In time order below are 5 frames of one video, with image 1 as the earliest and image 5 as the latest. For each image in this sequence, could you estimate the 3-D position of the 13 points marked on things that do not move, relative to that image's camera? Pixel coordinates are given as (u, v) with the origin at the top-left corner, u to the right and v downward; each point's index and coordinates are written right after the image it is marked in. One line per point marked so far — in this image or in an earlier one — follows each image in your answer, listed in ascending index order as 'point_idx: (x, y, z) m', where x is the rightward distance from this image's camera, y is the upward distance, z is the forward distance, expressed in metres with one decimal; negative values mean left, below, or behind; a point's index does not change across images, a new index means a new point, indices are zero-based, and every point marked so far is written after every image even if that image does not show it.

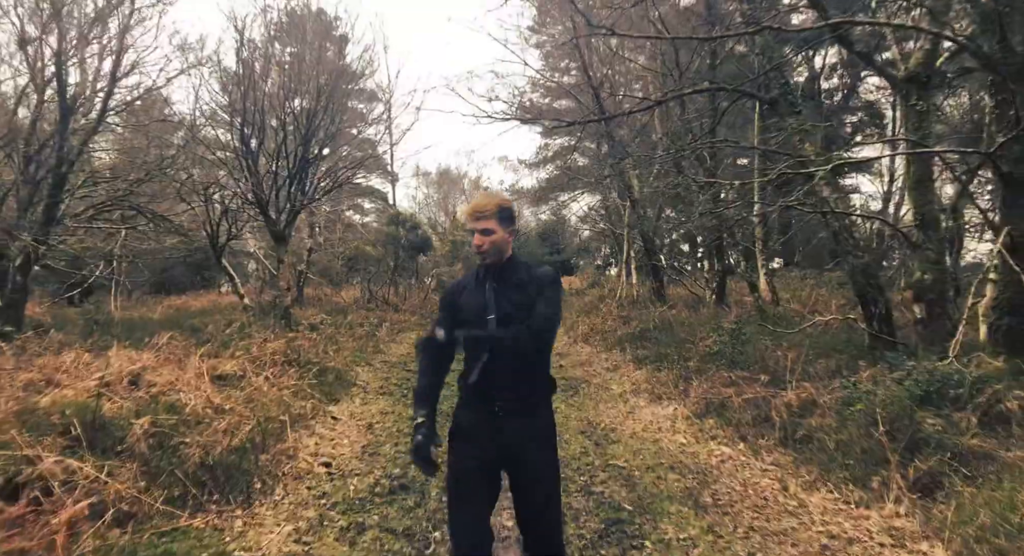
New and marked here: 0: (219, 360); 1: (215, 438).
0: (-3.6, -1.0, +7.1) m
1: (-2.2, -1.2, +4.3) m
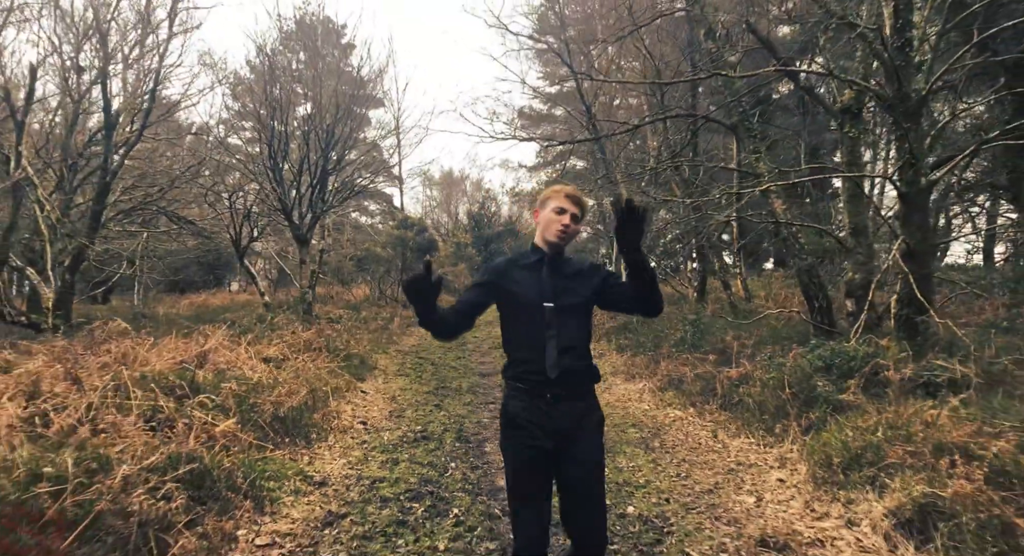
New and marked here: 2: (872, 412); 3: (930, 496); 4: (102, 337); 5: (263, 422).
0: (-3.6, -0.9, +8.5) m
1: (-2.2, -1.2, +5.7) m
2: (+2.8, -1.0, +4.5) m
3: (+2.3, -1.2, +3.2) m
4: (-6.5, -0.9, +9.3) m
5: (-2.3, -1.3, +5.2) m
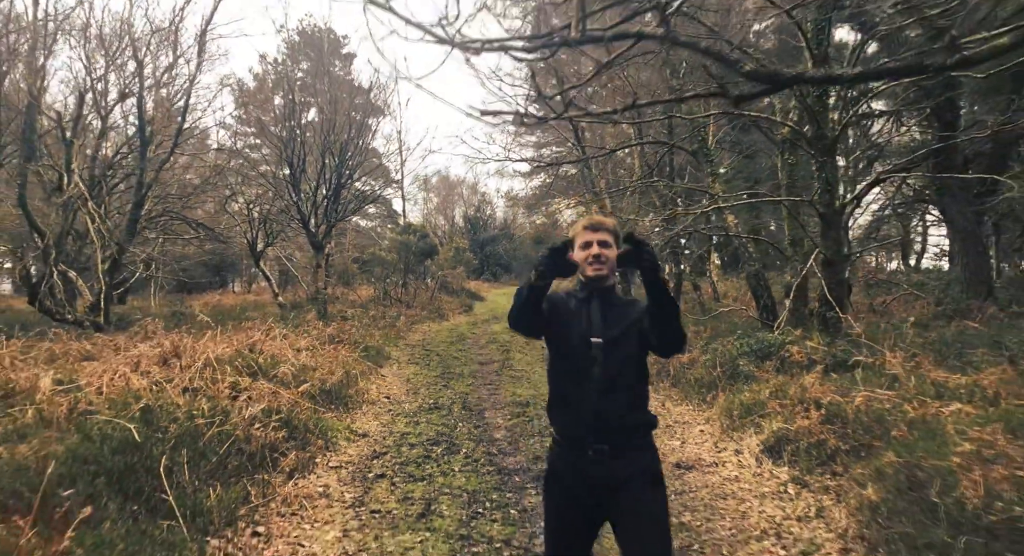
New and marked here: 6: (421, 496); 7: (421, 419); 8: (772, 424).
0: (-3.7, -1.0, +10.0) m
1: (-2.3, -1.2, +7.2) m
2: (+2.7, -1.1, +6.1) m
3: (+2.3, -1.2, +4.8) m
4: (-6.6, -1.0, +10.8) m
5: (-2.3, -1.3, +6.8) m
6: (-0.7, -1.7, +4.4) m
7: (-1.1, -1.6, +6.8) m
8: (+2.2, -1.3, +5.0) m
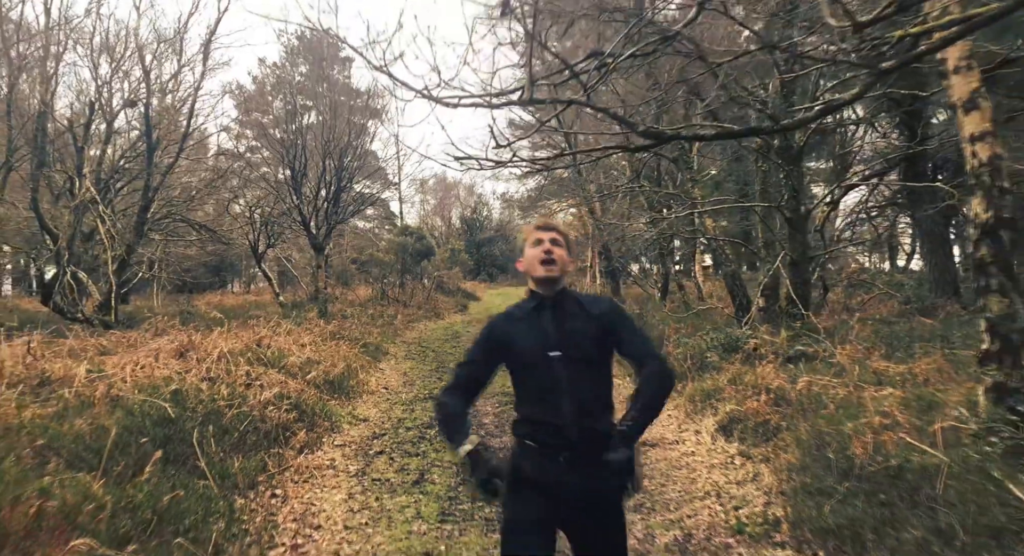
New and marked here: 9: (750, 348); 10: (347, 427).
0: (-3.9, -1.0, +10.6) m
1: (-2.5, -1.2, +7.8) m
2: (+2.5, -1.1, +6.7) m
3: (+2.1, -1.2, +5.5) m
4: (-6.8, -1.0, +11.4) m
5: (-2.5, -1.3, +7.4) m
6: (-0.8, -1.6, +5.1) m
7: (-1.2, -1.6, +7.4) m
8: (+2.1, -1.2, +5.7) m
9: (+3.1, -0.9, +7.6) m
10: (-1.8, -1.6, +6.2) m
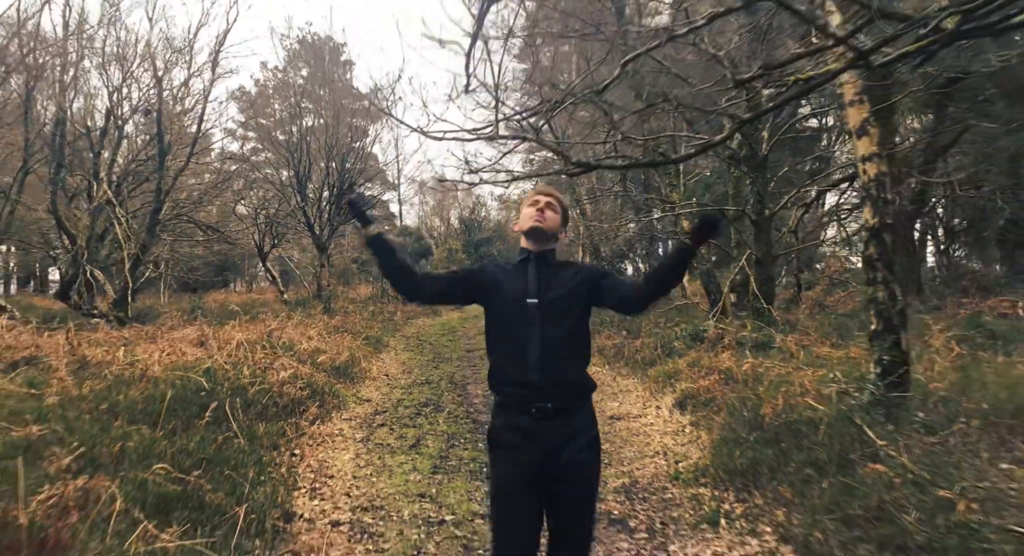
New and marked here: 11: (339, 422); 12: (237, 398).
0: (-4.1, -1.0, +11.5) m
1: (-2.6, -1.2, +8.7) m
2: (+2.4, -1.0, +7.6) m
3: (+1.9, -1.2, +6.3) m
4: (-7.0, -0.9, +12.2) m
5: (-2.7, -1.3, +8.2) m
6: (-1.0, -1.6, +5.9) m
7: (-1.4, -1.6, +8.2) m
8: (+1.9, -1.2, +6.5) m
9: (+2.9, -0.9, +8.4) m
10: (-1.9, -1.5, +7.0) m
11: (-1.9, -1.6, +6.3) m
12: (-2.6, -1.1, +5.5) m
